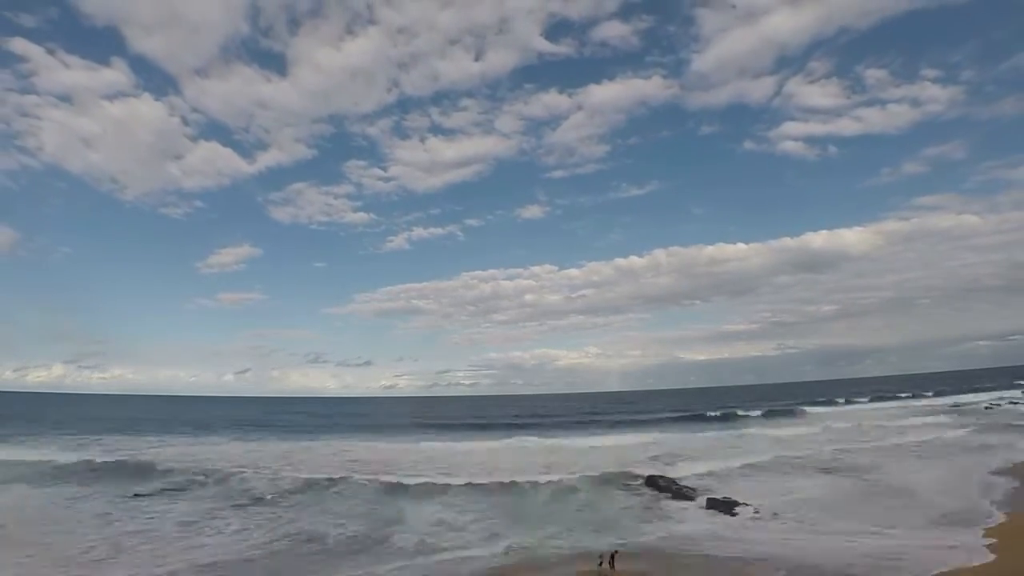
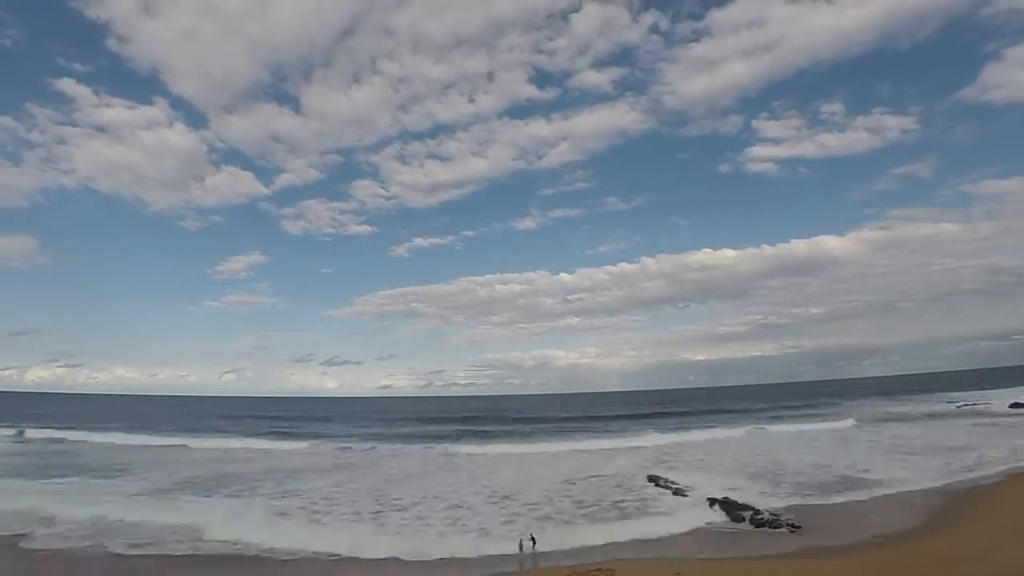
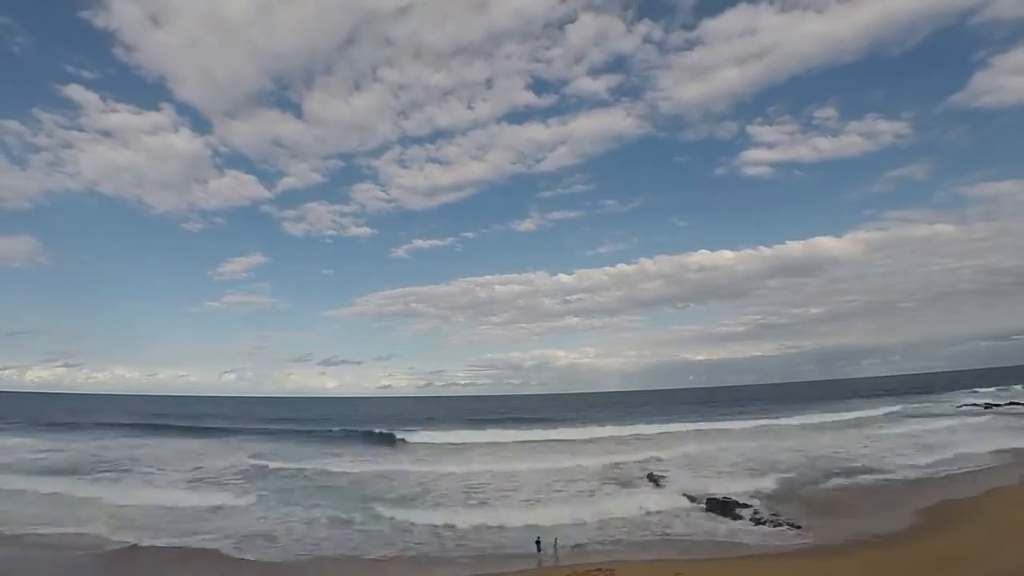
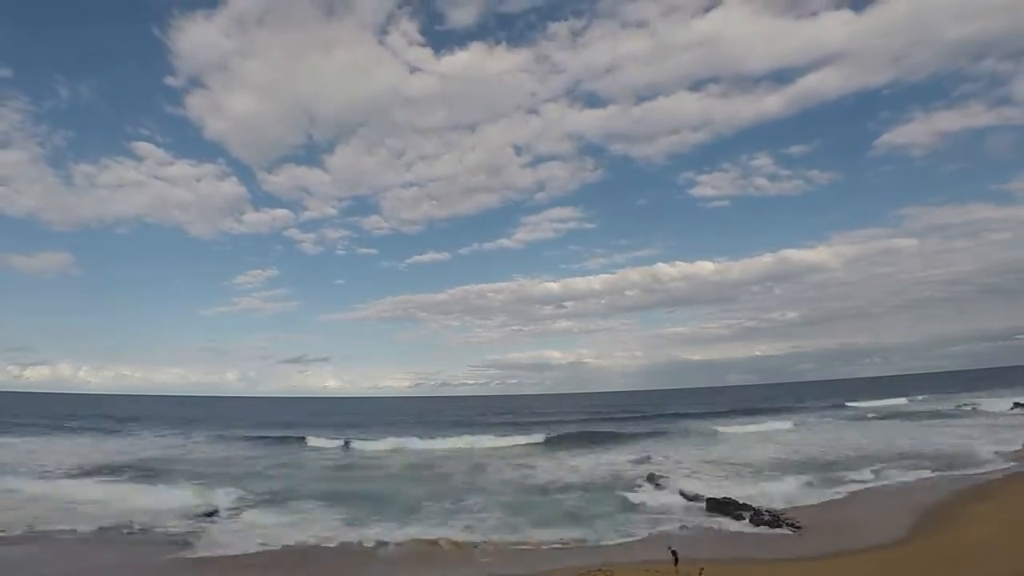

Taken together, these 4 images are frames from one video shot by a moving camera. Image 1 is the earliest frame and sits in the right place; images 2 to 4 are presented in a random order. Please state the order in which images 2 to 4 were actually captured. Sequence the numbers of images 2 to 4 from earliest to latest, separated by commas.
2, 3, 4
